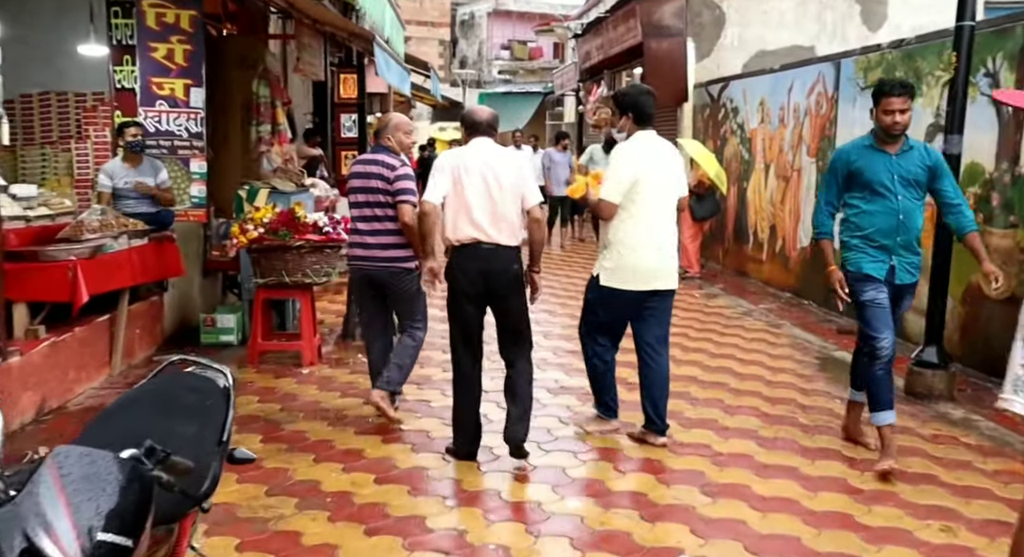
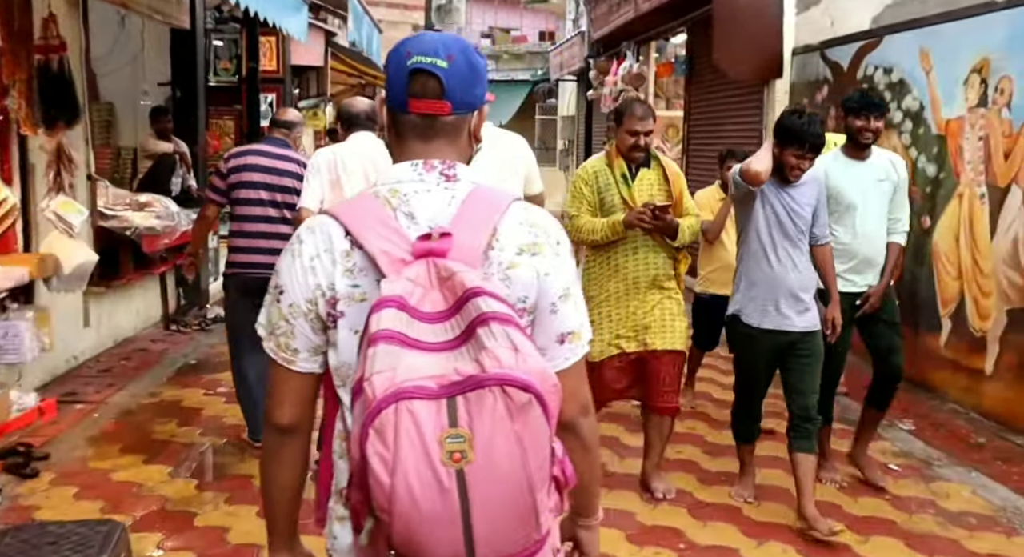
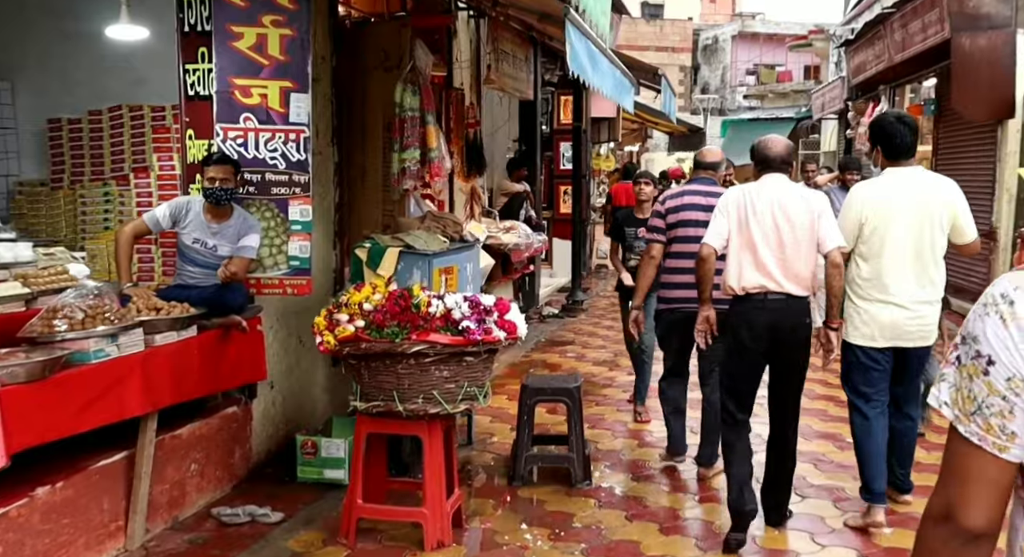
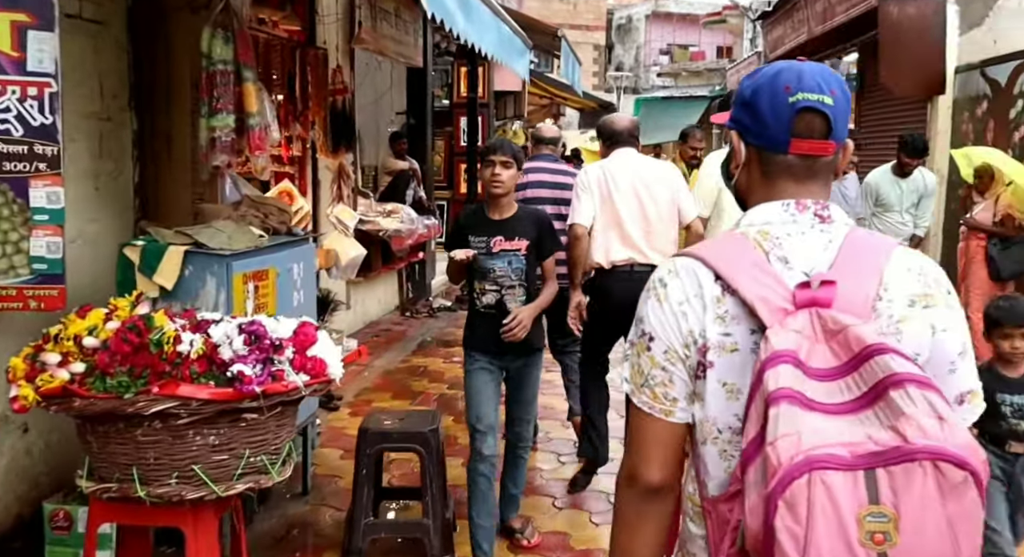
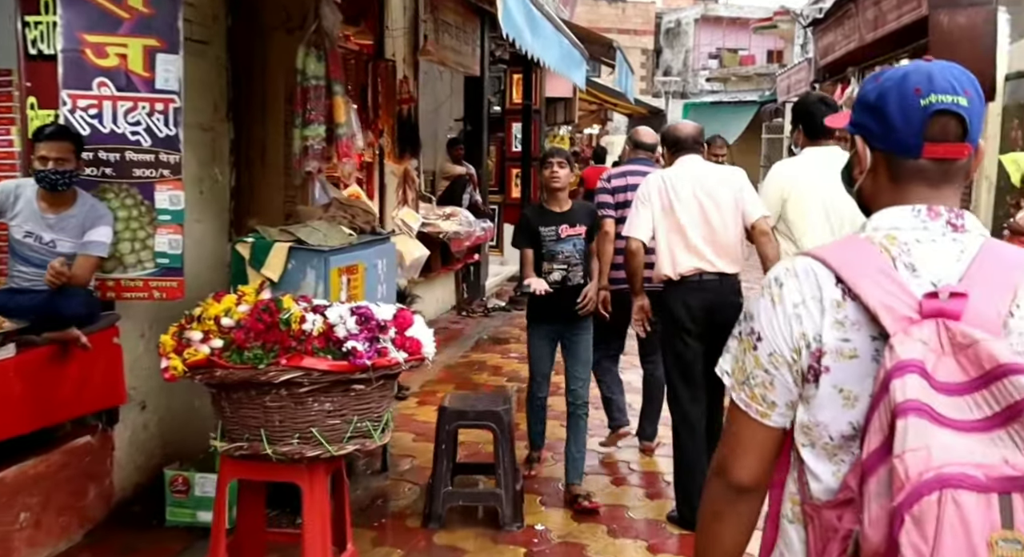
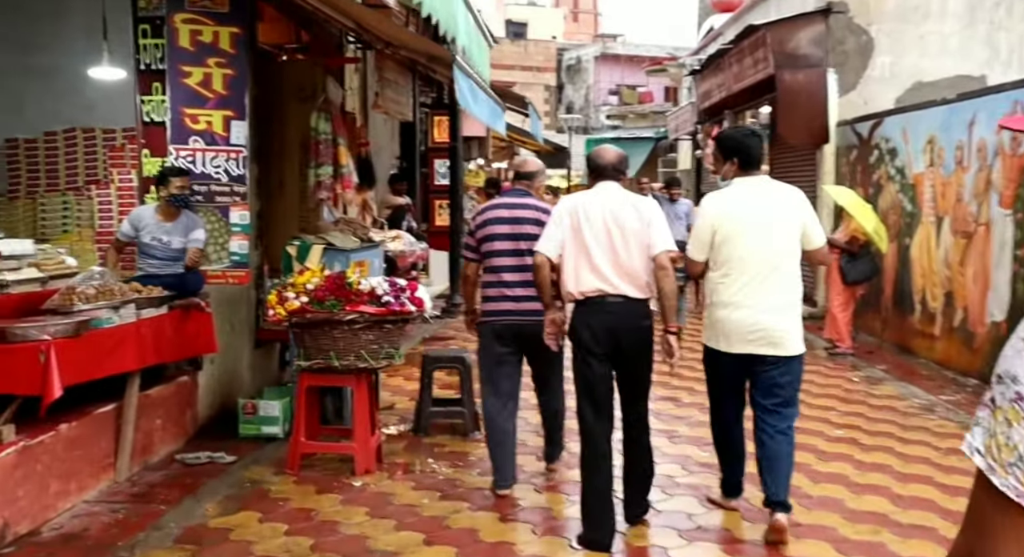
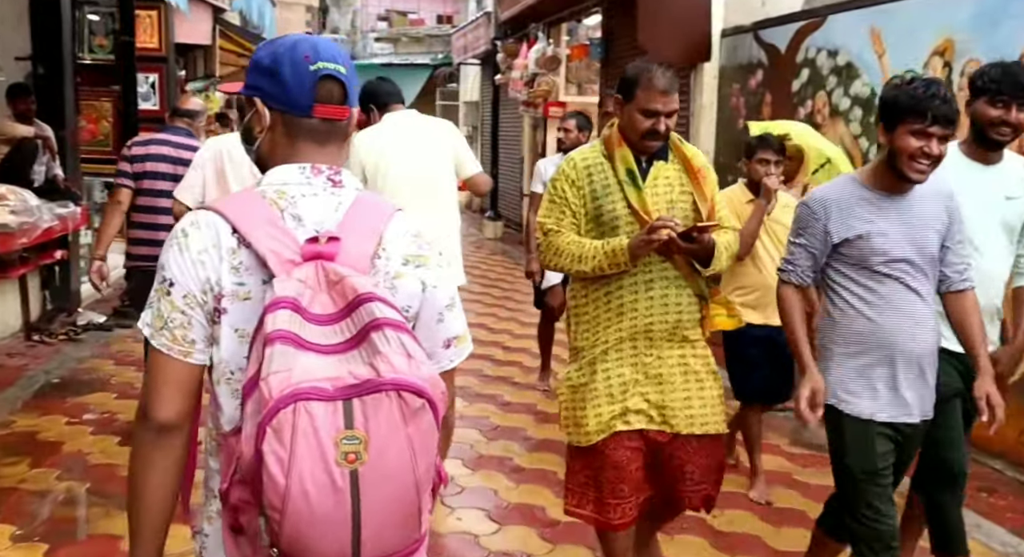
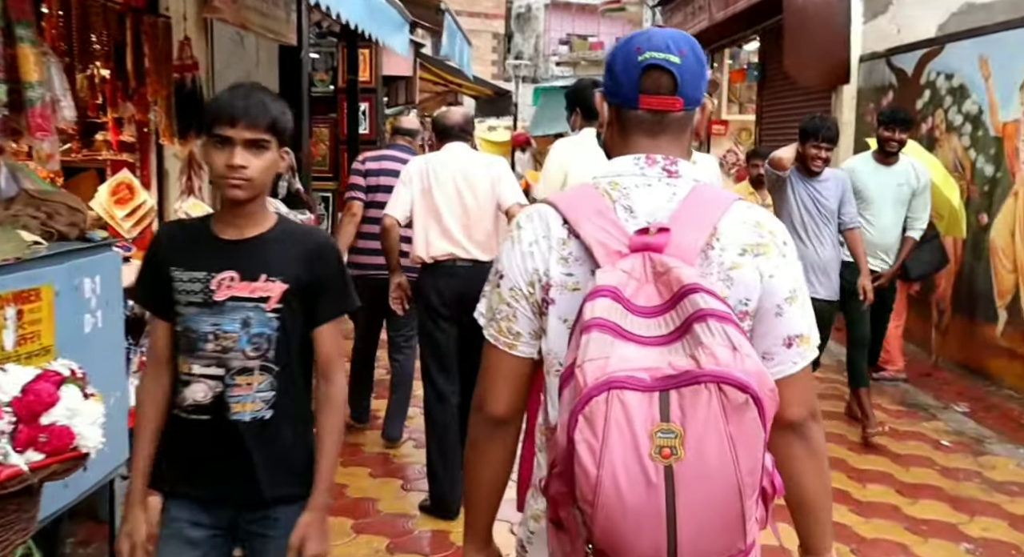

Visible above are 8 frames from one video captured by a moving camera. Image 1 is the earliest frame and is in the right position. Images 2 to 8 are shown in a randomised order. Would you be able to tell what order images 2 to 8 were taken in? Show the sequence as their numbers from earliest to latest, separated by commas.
6, 3, 5, 4, 8, 2, 7
